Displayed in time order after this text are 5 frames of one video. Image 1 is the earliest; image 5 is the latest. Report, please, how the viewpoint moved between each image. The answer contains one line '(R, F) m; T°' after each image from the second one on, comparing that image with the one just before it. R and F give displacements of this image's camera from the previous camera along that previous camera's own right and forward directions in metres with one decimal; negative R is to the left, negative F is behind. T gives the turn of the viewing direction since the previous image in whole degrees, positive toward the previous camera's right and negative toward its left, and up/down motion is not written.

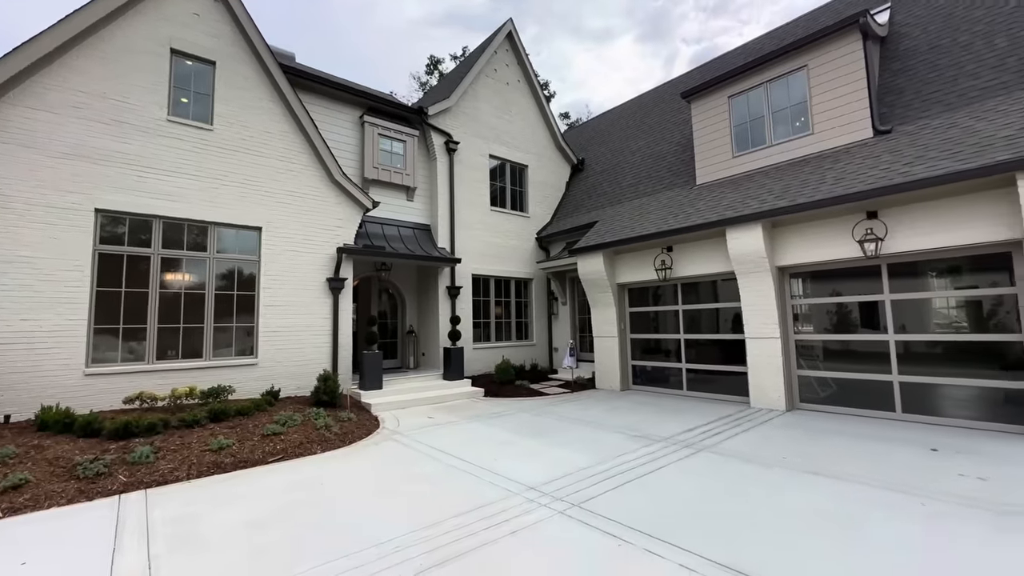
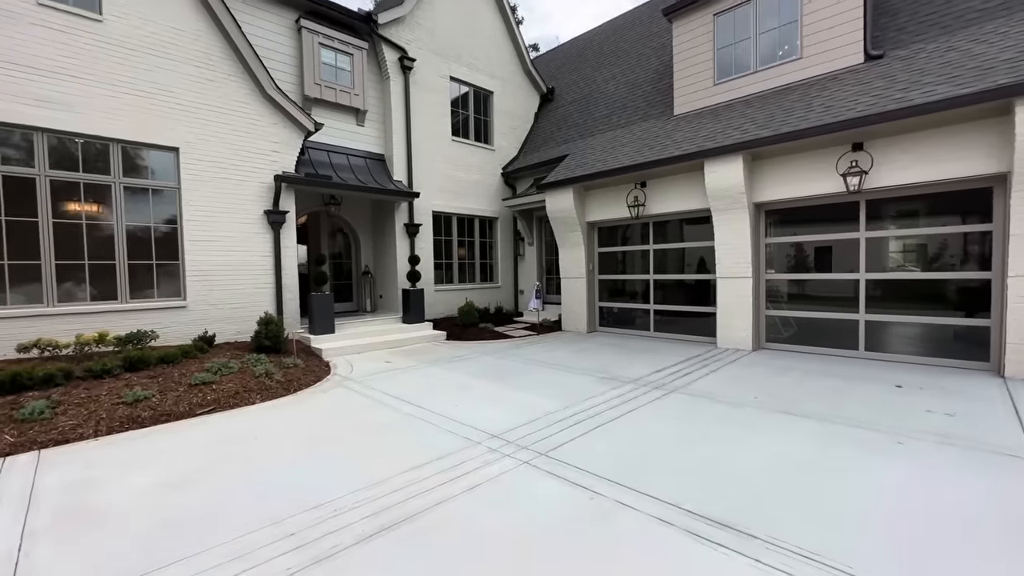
(0.0, +0.6) m; +5°
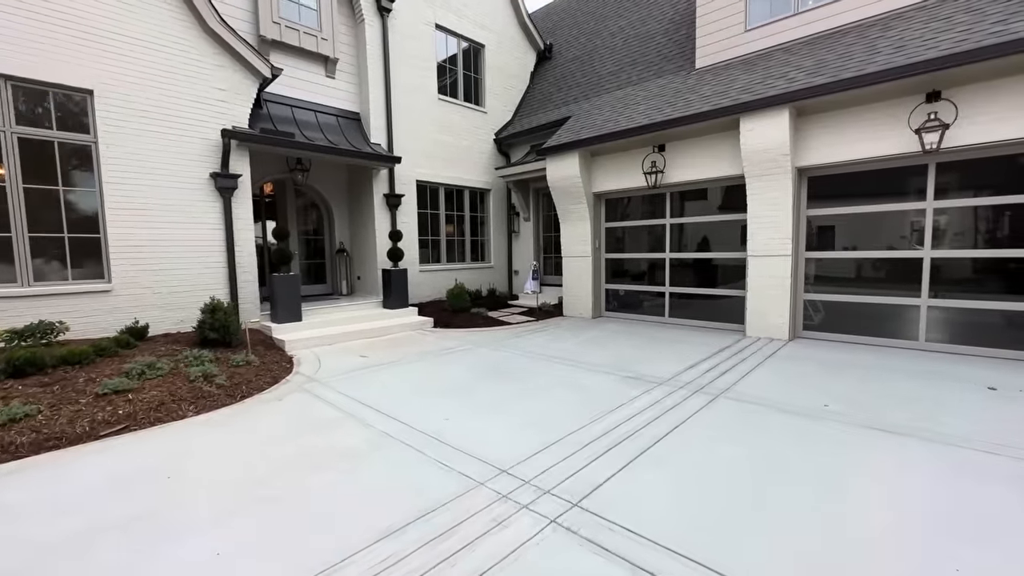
(-0.2, +1.2) m; +2°
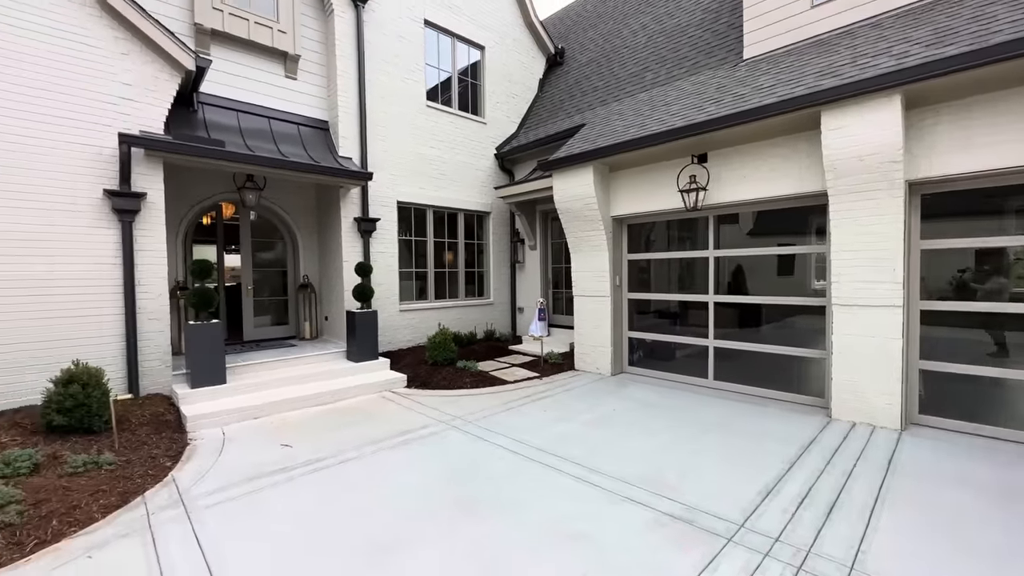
(+0.3, +1.8) m; -2°
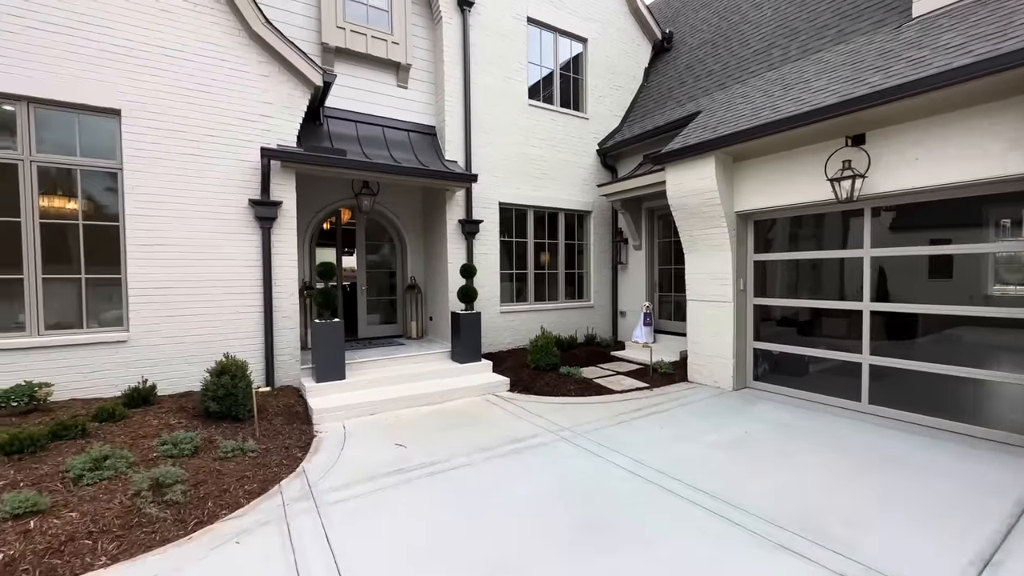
(-0.3, +0.2) m; -12°
